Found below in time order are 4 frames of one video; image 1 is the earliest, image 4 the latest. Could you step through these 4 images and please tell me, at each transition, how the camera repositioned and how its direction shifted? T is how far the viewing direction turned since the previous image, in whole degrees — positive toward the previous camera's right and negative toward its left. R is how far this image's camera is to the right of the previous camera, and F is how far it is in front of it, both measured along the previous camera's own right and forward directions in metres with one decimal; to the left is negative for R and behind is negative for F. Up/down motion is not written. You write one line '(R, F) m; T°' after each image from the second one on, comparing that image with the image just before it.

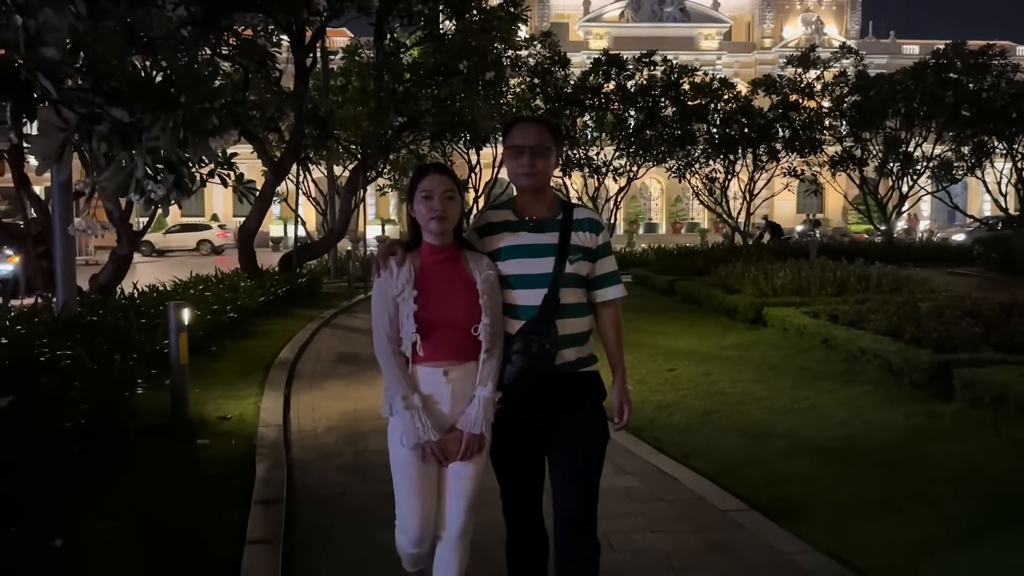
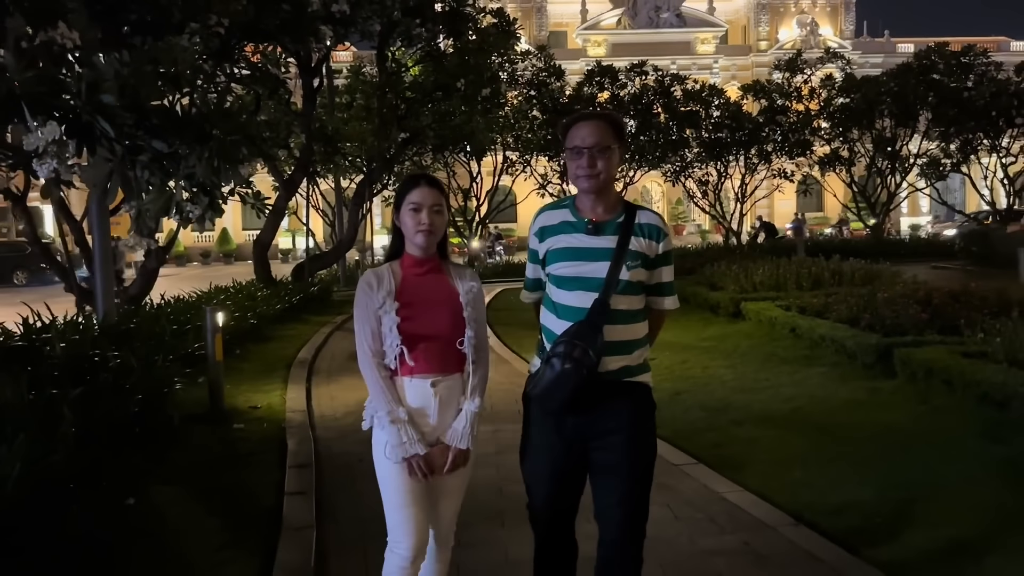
(+0.2, -1.0) m; -1°
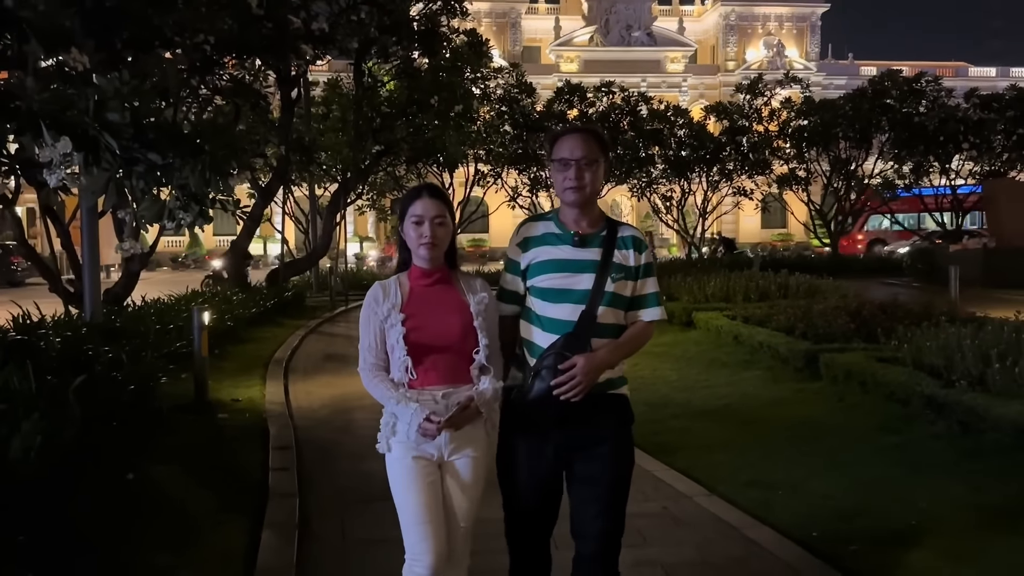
(+0.1, -0.8) m; +2°
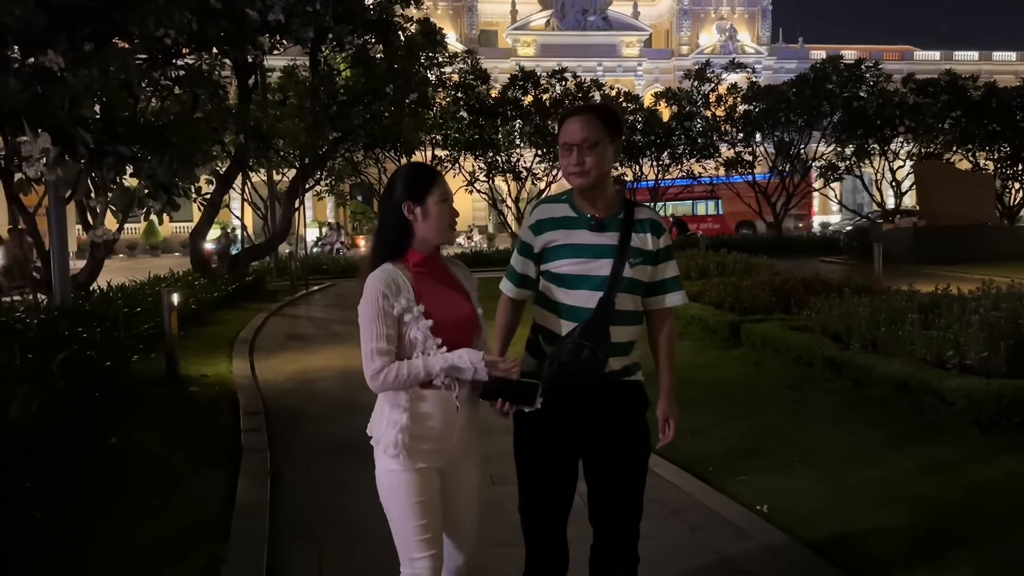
(+0.1, -0.8) m; +3°
